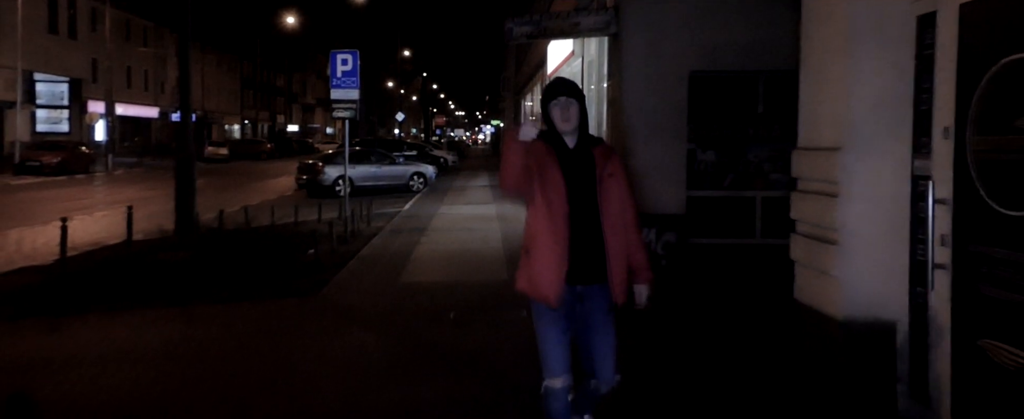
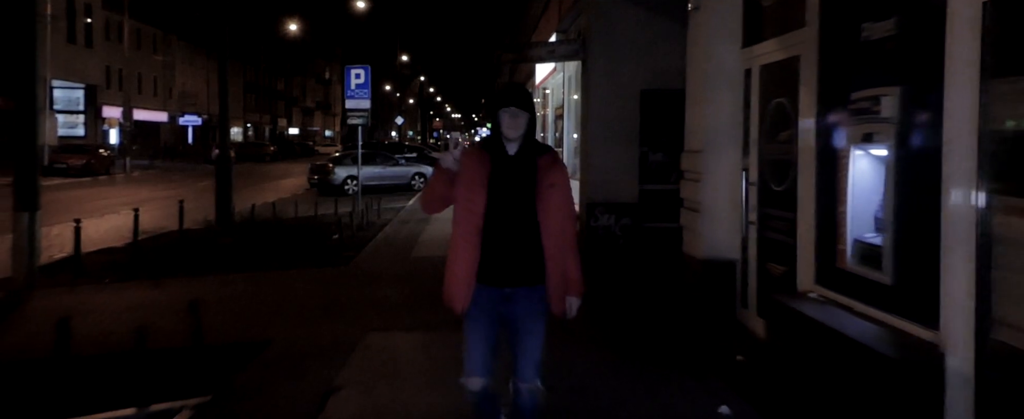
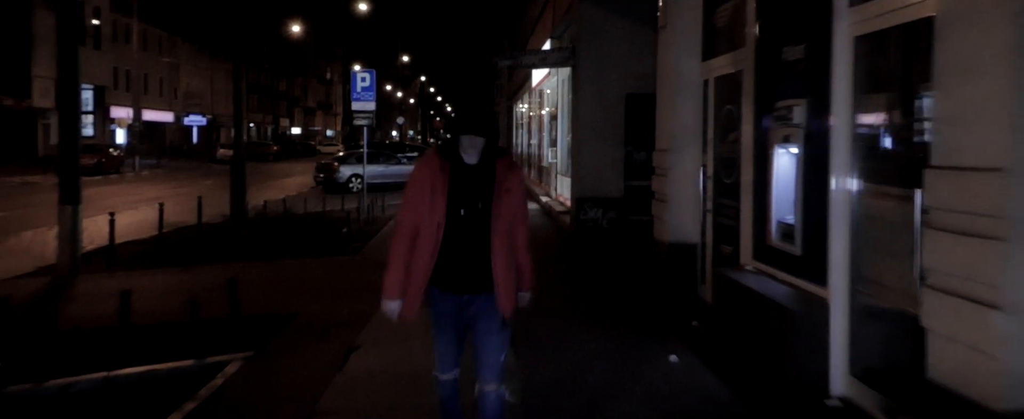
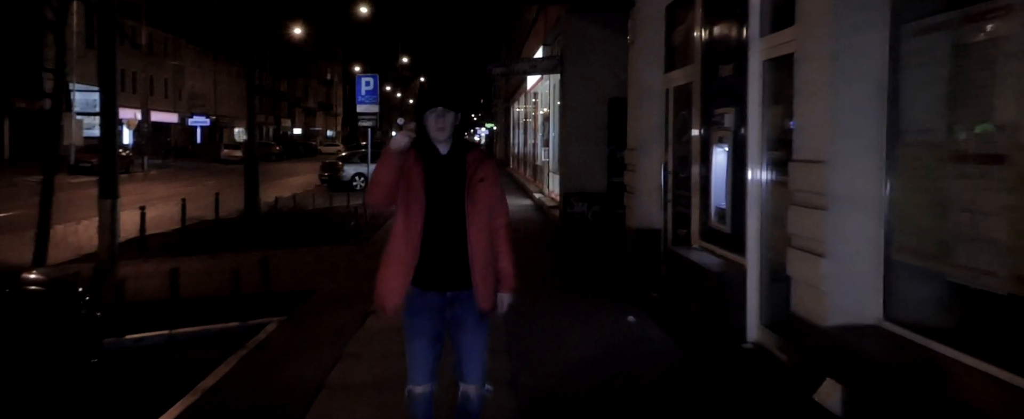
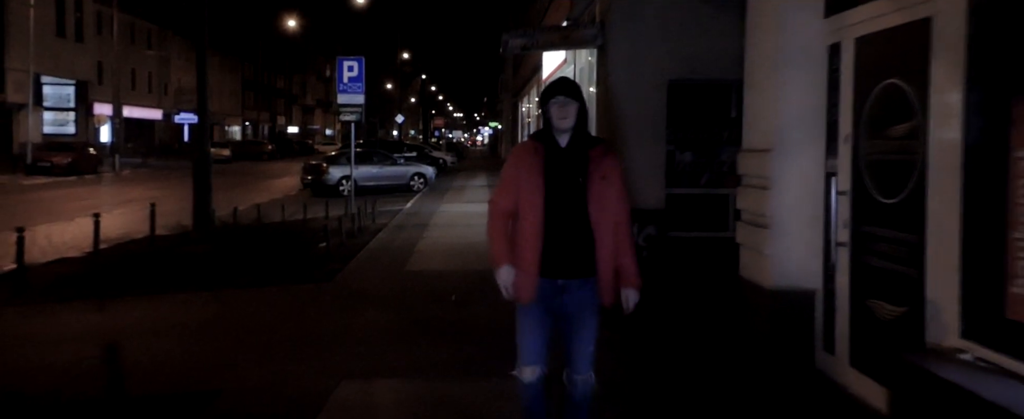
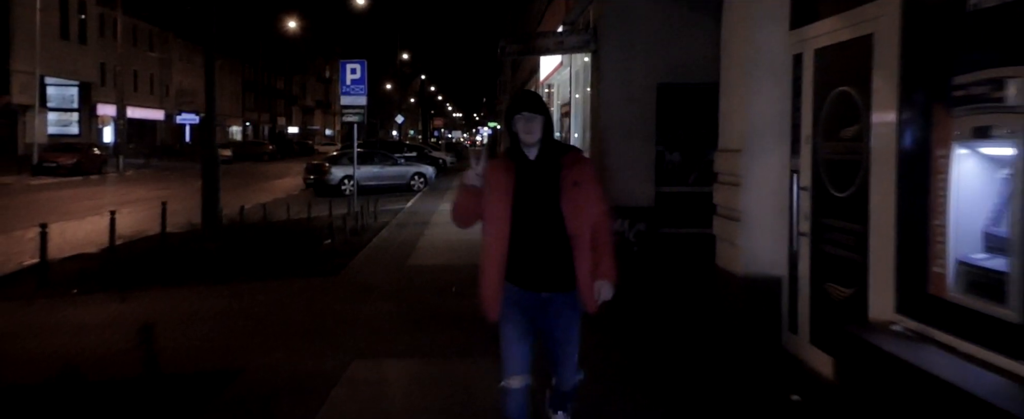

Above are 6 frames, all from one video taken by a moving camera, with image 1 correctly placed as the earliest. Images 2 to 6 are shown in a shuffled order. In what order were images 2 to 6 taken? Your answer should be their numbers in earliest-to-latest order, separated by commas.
5, 6, 2, 3, 4
